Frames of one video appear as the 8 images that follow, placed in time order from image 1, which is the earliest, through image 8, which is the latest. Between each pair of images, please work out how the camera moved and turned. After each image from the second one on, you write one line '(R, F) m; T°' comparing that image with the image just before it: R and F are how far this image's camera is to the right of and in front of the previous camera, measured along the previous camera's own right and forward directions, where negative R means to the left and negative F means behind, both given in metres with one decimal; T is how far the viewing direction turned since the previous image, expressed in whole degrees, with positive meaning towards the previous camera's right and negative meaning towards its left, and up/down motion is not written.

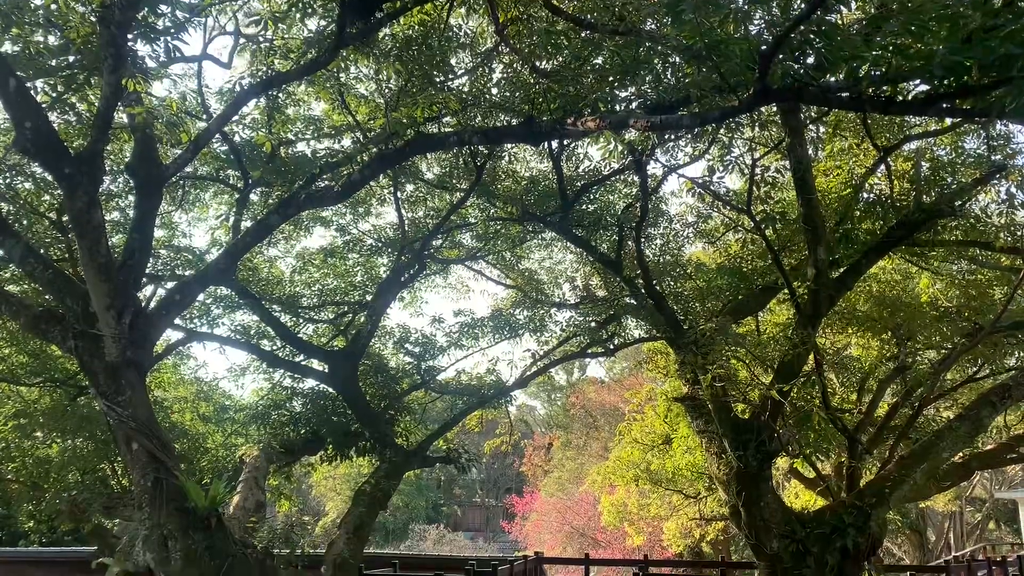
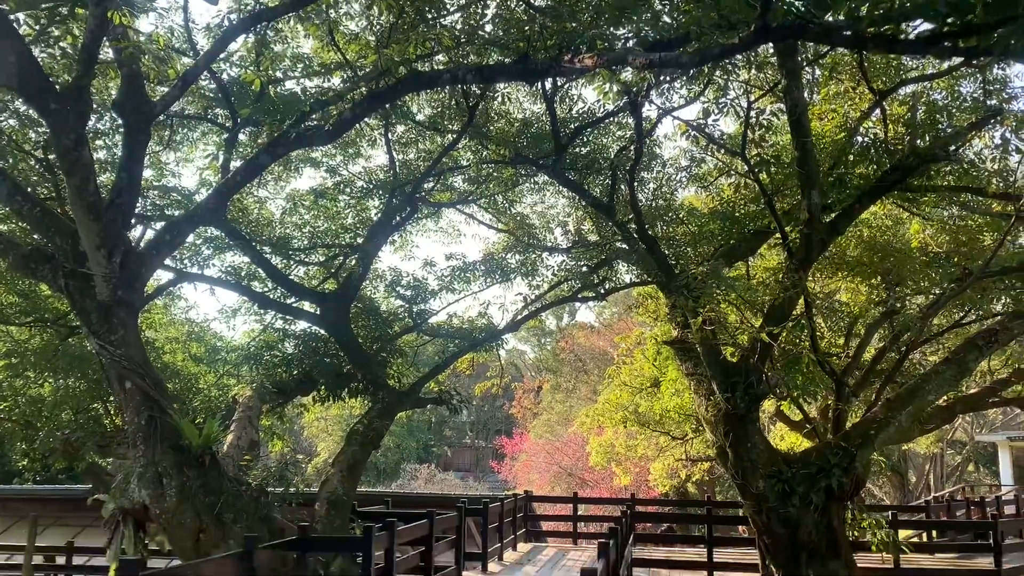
(0.0, 0.0) m; +1°
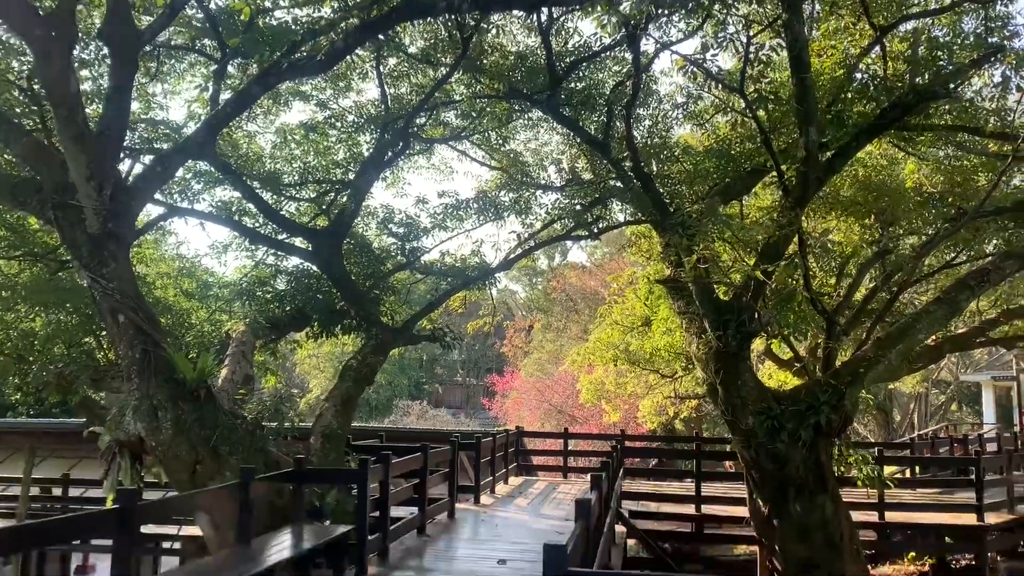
(0.0, 0.0) m; +1°
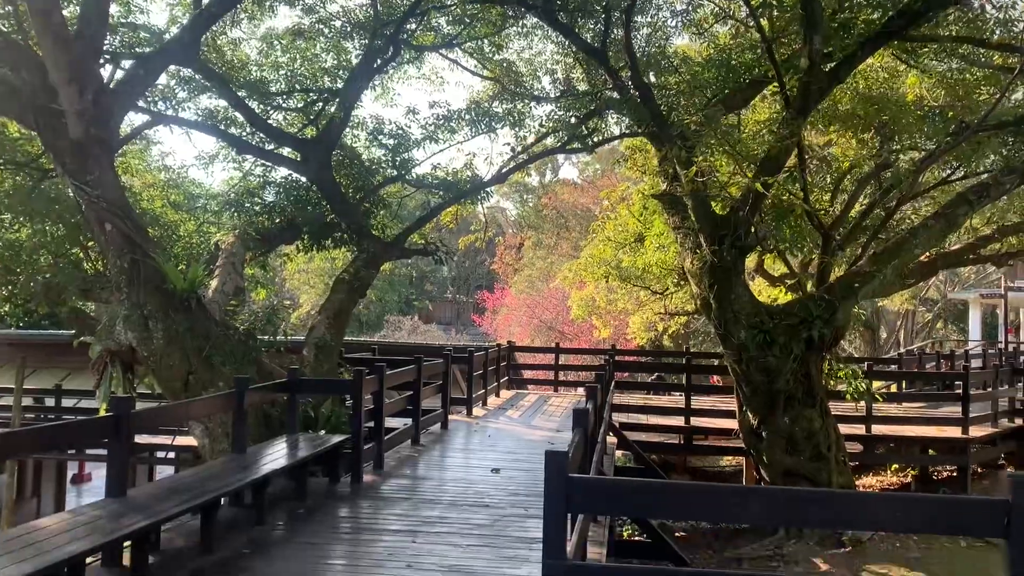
(0.0, +0.1) m; +1°
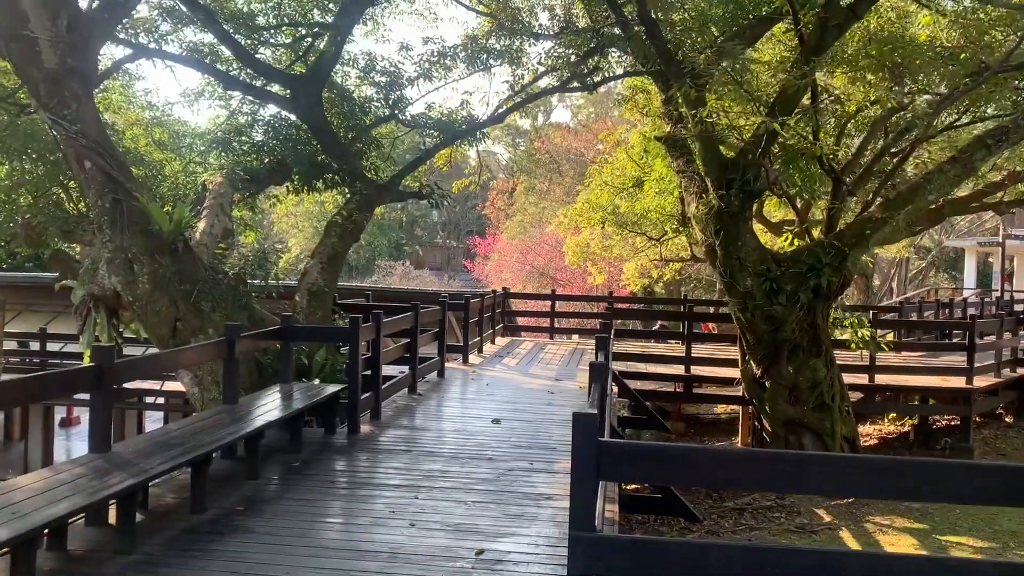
(-0.1, +0.2) m; +1°
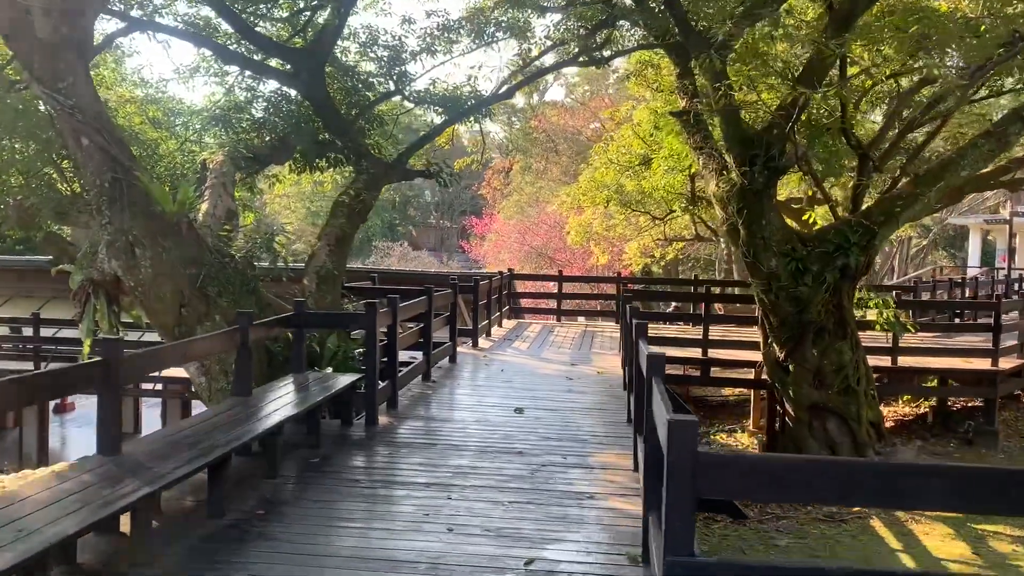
(-0.2, +0.3) m; +1°
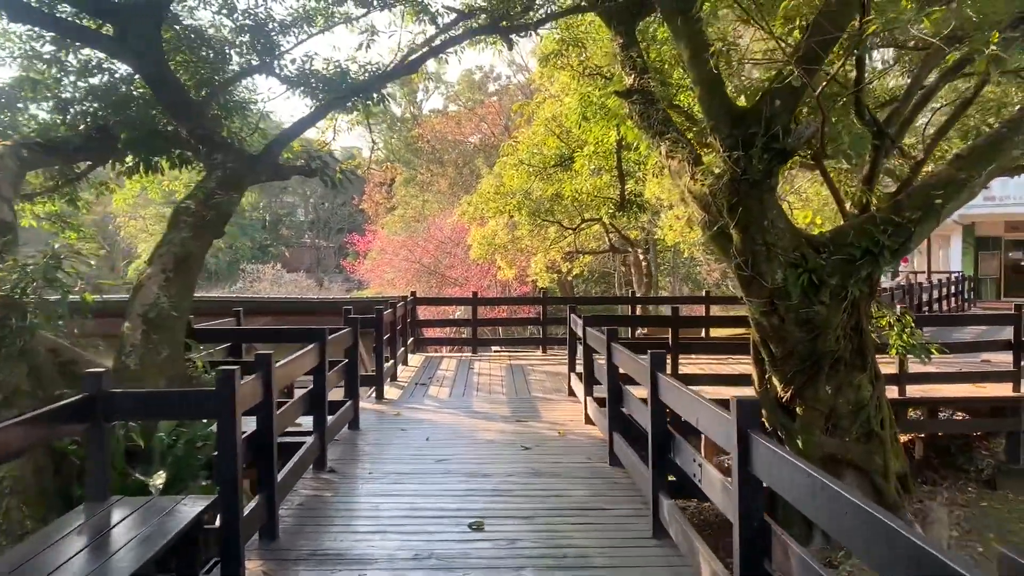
(-0.3, +2.0) m; +8°
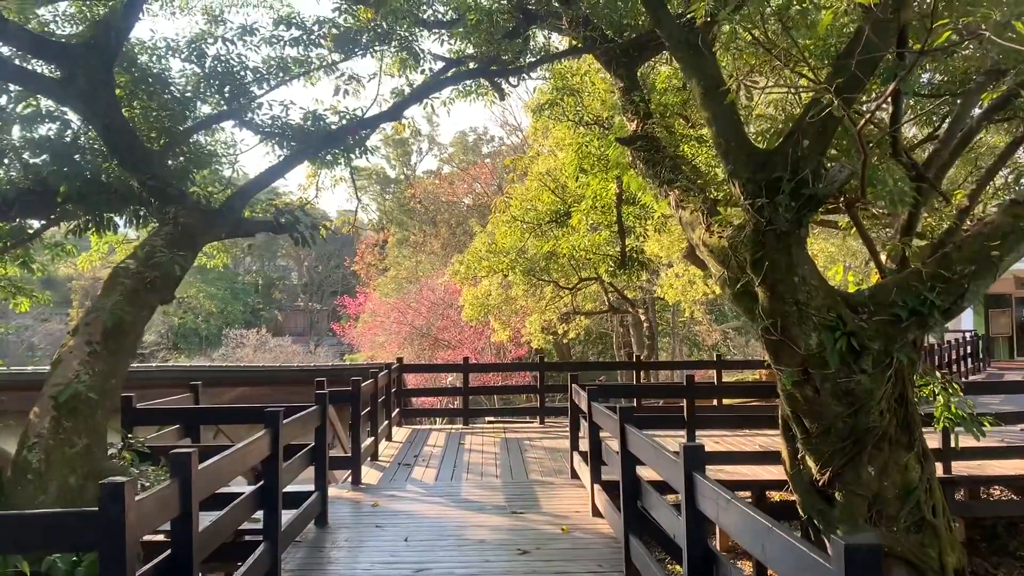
(0.0, +0.7) m; 0°
